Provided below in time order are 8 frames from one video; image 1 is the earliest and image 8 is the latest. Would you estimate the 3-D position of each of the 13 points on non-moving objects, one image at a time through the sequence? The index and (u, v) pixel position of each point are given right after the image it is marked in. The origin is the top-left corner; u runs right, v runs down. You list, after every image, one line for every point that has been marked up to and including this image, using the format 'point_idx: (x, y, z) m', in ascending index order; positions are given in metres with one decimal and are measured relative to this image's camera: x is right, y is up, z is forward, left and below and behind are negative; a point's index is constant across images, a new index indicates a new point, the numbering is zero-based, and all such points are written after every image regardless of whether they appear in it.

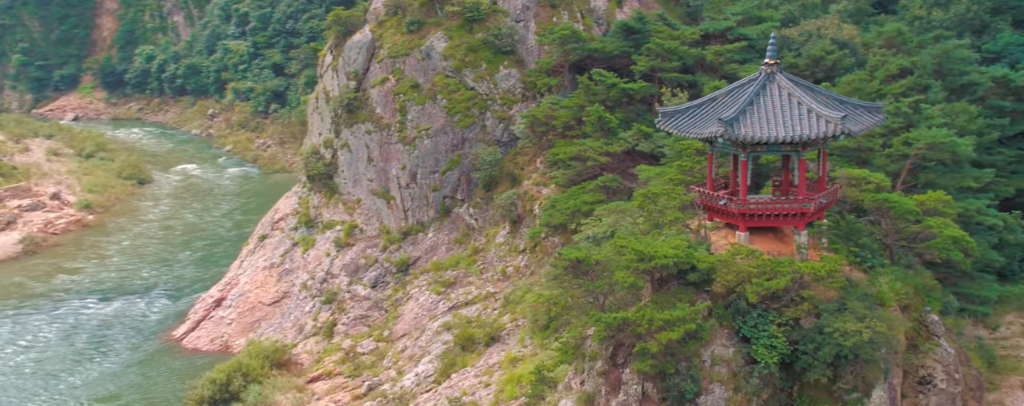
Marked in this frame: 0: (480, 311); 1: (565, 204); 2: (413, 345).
0: (-1.3, -3.4, +20.0) m
1: (+1.6, 0.0, +19.7) m
2: (-3.2, -4.4, +19.8) m
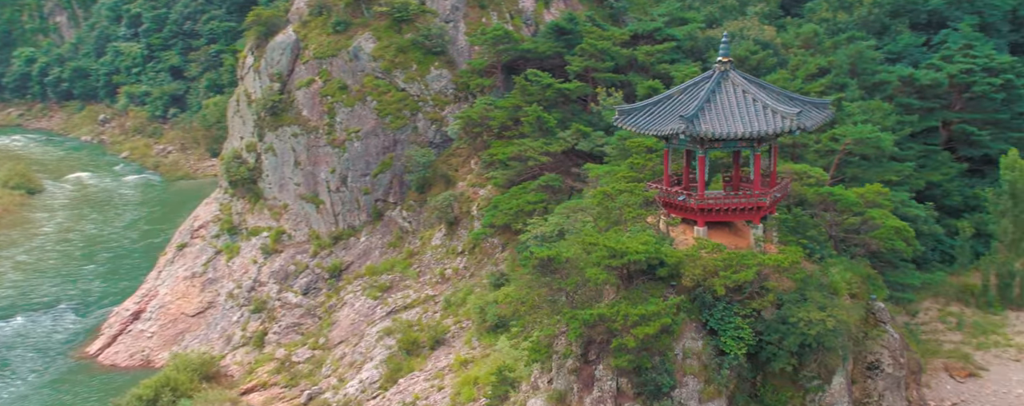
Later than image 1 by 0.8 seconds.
0: (-3.0, -3.4, +19.6) m
1: (-0.1, 0.0, +19.6) m
2: (-4.9, -4.5, +19.2) m
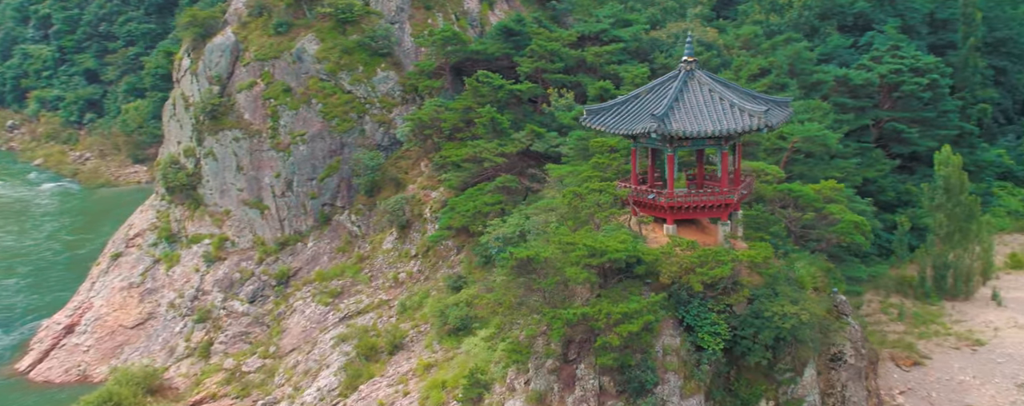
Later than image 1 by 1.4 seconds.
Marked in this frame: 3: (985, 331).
0: (-4.3, -3.5, +19.3) m
1: (-1.4, -0.1, +19.5) m
2: (-6.1, -4.6, +18.7) m
3: (+14.4, -3.9, +19.4) m
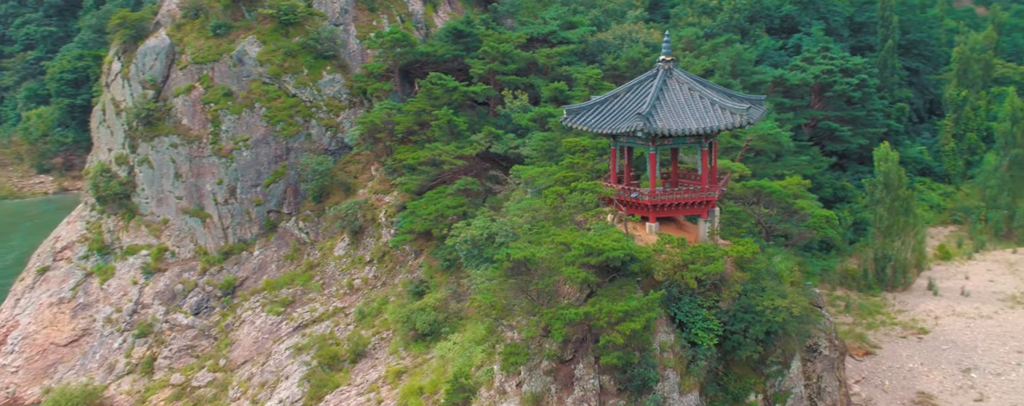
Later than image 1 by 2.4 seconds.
0: (-5.4, -3.7, +18.8) m
1: (-2.6, -0.2, +19.3) m
2: (-7.1, -4.8, +18.1) m
3: (+13.3, -3.8, +20.4) m
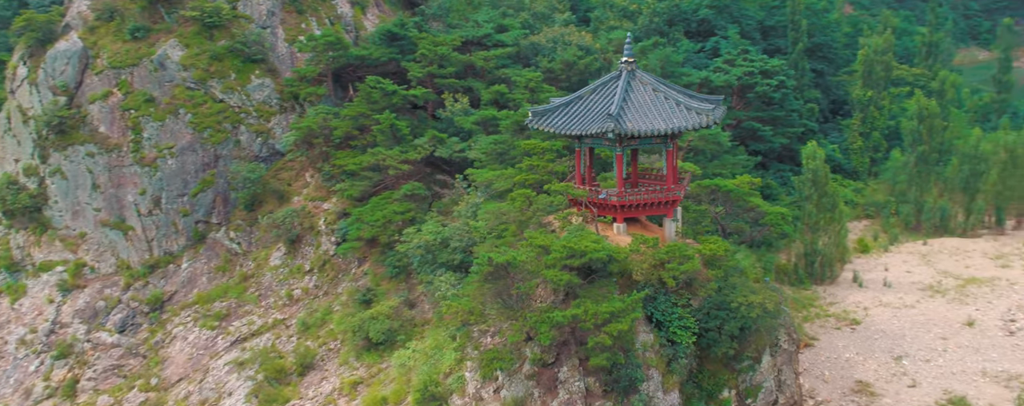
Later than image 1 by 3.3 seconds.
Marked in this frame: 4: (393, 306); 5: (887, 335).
0: (-6.7, -3.9, +18.1) m
1: (-4.1, -0.3, +18.8) m
2: (-8.4, -5.0, +17.3) m
3: (+11.7, -3.6, +21.5) m
4: (-3.0, -2.6, +15.9) m
5: (+11.6, -4.1, +19.9) m
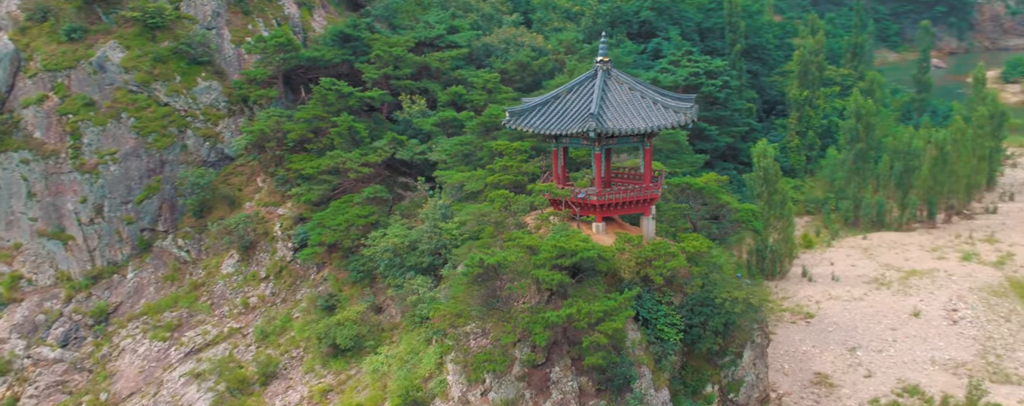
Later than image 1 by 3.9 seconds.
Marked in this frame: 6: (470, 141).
0: (-7.6, -4.1, +17.6) m
1: (-5.1, -0.5, +18.5) m
2: (-9.2, -5.2, +16.6) m
3: (+10.5, -3.5, +22.2) m
4: (-3.7, -2.6, +15.6) m
5: (+10.5, -4.0, +20.6) m
6: (-1.2, +1.8, +18.2) m
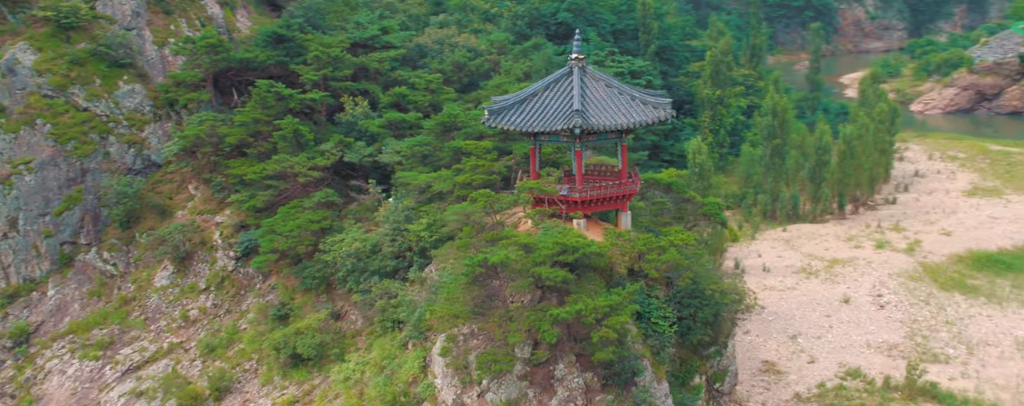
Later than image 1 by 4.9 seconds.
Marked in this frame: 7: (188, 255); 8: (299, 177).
0: (-8.7, -4.3, +16.8) m
1: (-6.3, -0.6, +17.9) m
2: (-10.1, -5.5, +15.7) m
3: (+8.9, -3.2, +23.1) m
4: (-4.6, -2.8, +15.2) m
5: (+9.2, -3.7, +21.4) m
6: (-2.4, +1.7, +18.0) m
7: (-9.5, -1.5, +19.6) m
8: (-6.4, +0.8, +19.5) m
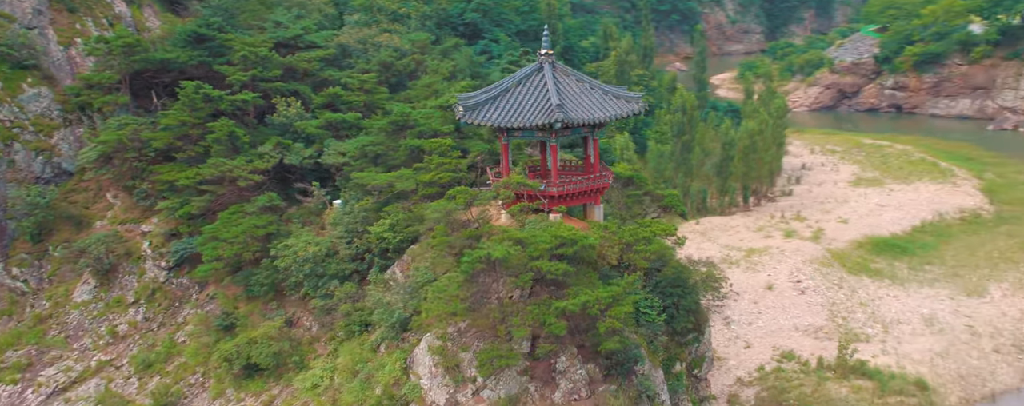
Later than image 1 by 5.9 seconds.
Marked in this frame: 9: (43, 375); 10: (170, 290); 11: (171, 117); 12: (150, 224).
0: (-9.7, -4.5, +15.9) m
1: (-7.6, -0.7, +17.2) m
2: (-11.0, -5.7, +14.6) m
3: (+7.2, -2.9, +23.9) m
4: (-5.6, -2.8, +14.6) m
5: (+7.6, -3.4, +22.2) m
6: (-3.8, +1.7, +17.7) m
7: (-10.9, -1.8, +18.6) m
8: (-7.9, +0.6, +18.7) m
9: (-11.6, -4.4, +16.5) m
10: (-9.0, -2.4, +18.0) m
11: (-9.8, +2.6, +19.6) m
12: (-10.2, -0.6, +19.4) m
